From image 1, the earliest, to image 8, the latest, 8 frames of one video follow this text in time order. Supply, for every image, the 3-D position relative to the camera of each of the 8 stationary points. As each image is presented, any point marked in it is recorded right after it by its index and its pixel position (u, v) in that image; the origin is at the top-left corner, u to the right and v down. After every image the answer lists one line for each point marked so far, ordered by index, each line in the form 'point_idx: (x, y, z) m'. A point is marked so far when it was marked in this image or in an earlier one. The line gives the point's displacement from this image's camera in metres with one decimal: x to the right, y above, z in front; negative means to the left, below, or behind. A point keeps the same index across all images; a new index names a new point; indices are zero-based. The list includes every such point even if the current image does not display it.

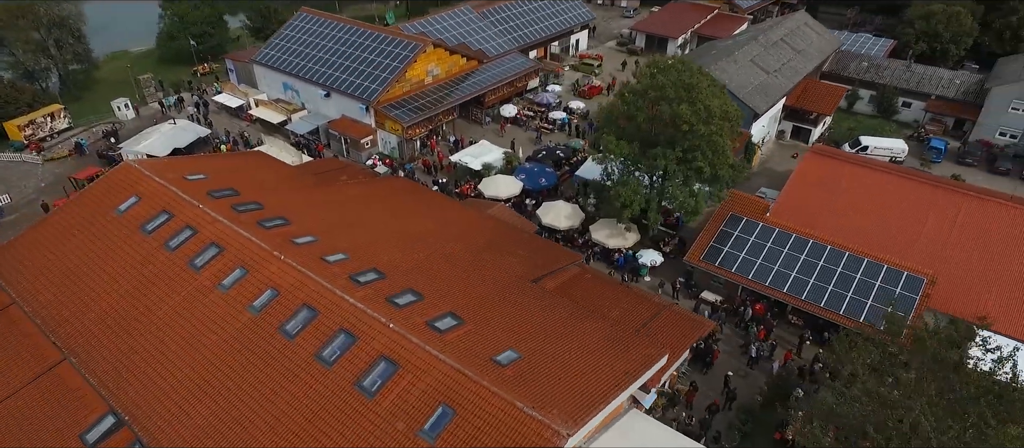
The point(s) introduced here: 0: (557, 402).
0: (+1.3, -5.0, +17.2) m
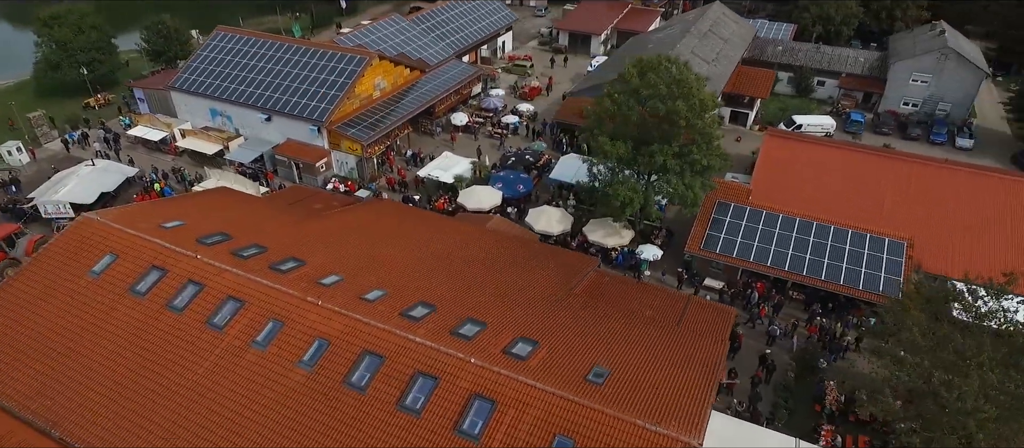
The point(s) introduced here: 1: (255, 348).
0: (+4.4, -5.2, +17.0) m
1: (-8.1, -3.9, +19.3) m
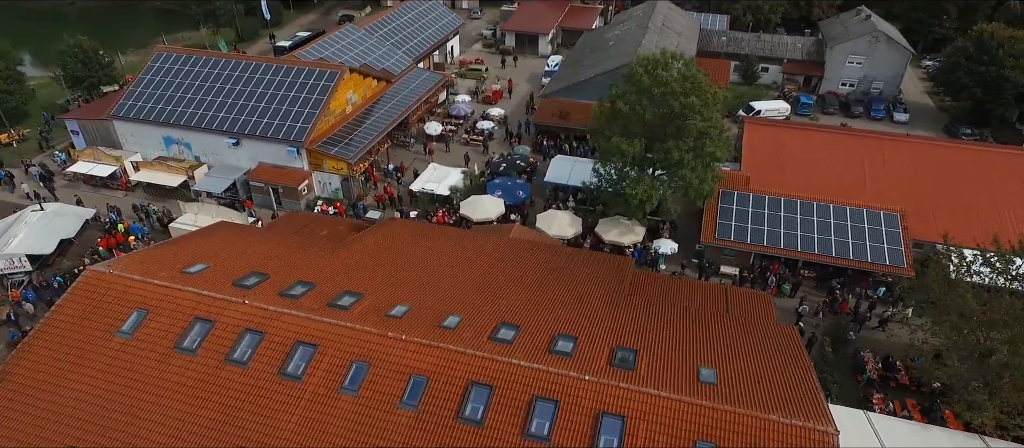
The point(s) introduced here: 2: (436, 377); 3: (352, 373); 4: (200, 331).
0: (+7.9, -5.1, +17.3) m
1: (-4.8, -5.0, +17.9) m
2: (-2.2, -4.5, +18.0) m
3: (-4.7, -4.5, +18.3) m
4: (-10.0, -3.4, +19.7) m
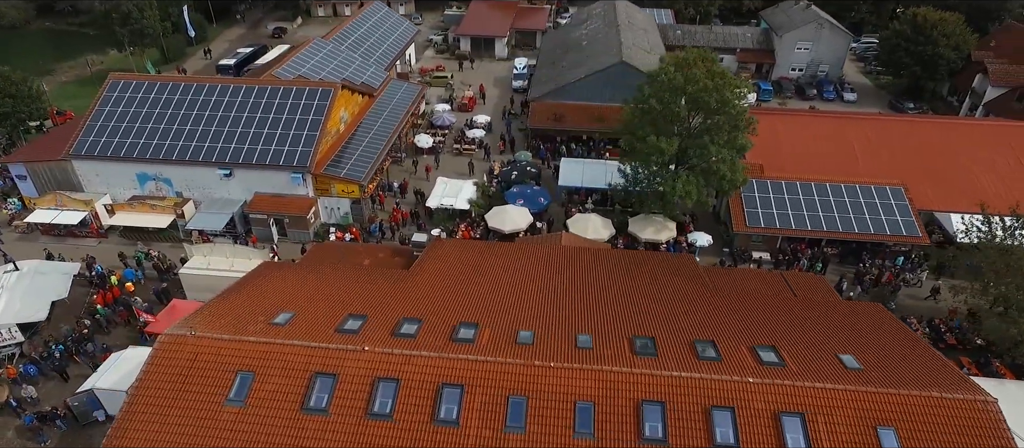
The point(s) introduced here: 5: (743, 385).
0: (+12.7, -4.6, +18.3) m
1: (+0.1, -5.8, +16.9) m
2: (+2.6, -5.0, +17.4) m
3: (0.0, -5.3, +17.4) m
4: (-5.5, -4.8, +18.0) m
5: (+6.6, -4.6, +17.5) m
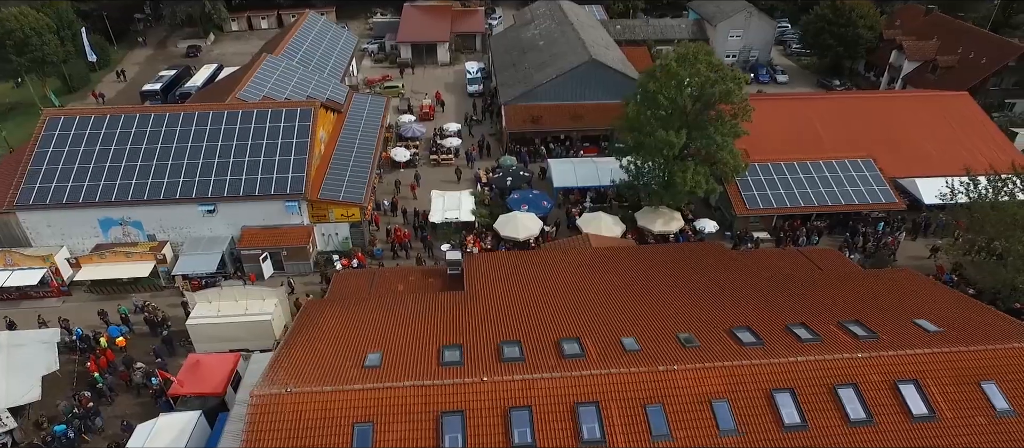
0: (+16.1, -3.5, +20.2) m
1: (+4.1, -6.0, +16.8) m
2: (+6.4, -5.0, +17.7) m
3: (+4.0, -5.5, +17.2) m
4: (-1.6, -5.6, +16.9) m
5: (+10.4, -4.1, +18.4) m
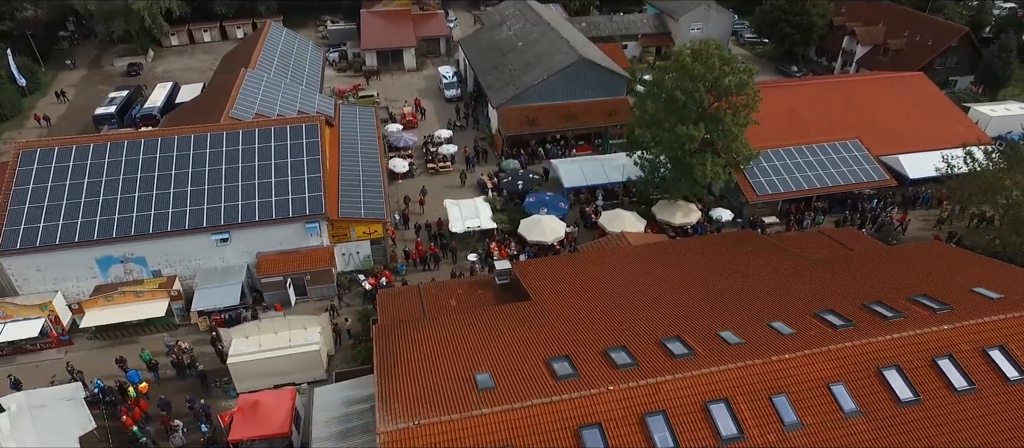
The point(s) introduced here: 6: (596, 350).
0: (+19.3, -2.4, +21.9) m
1: (+7.9, -5.8, +17.2) m
2: (+10.1, -4.6, +18.3) m
3: (+7.7, -5.3, +17.6) m
4: (+2.3, -5.8, +16.6) m
5: (+13.8, -3.5, +19.5) m
6: (+2.6, -4.1, +19.7) m
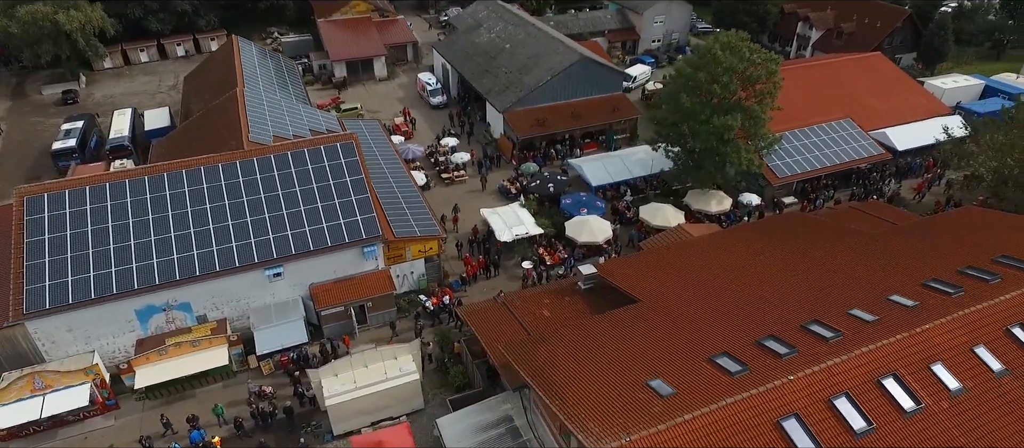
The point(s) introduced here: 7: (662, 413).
0: (+23.6, -0.7, +24.5) m
1: (+13.4, -5.1, +18.2) m
2: (+15.2, -3.8, +19.7) m
3: (+13.1, -4.6, +18.6) m
4: (+7.9, -5.7, +16.9) m
5: (+18.6, -2.3, +21.3) m
6: (+7.6, -4.0, +20.0) m
7: (+4.2, -5.3, +17.0) m
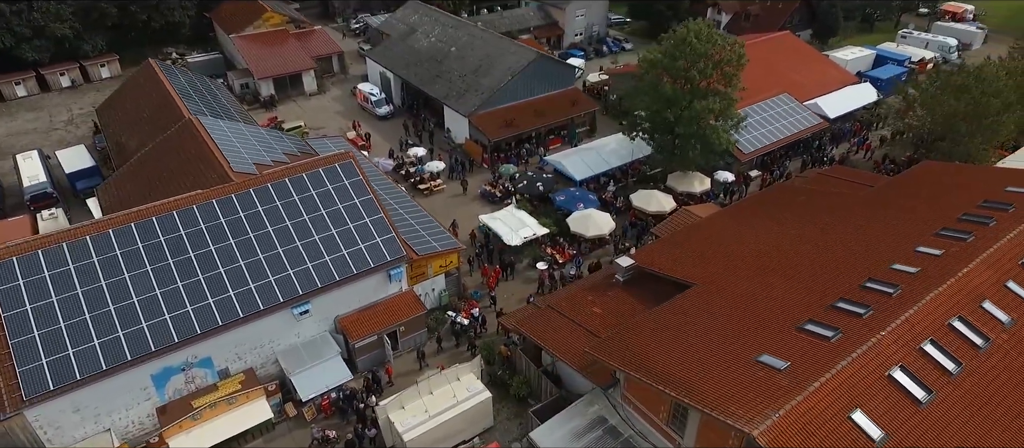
0: (+25.2, +2.1, +28.6) m
1: (+16.9, -3.4, +20.7) m
2: (+18.3, -1.9, +22.4) m
3: (+16.5, -3.0, +21.0) m
4: (+11.8, -4.7, +18.4) m
5: (+21.1, 0.0, +24.6) m
6: (+10.9, -3.0, +21.4) m
7: (+8.2, -4.8, +17.8) m
